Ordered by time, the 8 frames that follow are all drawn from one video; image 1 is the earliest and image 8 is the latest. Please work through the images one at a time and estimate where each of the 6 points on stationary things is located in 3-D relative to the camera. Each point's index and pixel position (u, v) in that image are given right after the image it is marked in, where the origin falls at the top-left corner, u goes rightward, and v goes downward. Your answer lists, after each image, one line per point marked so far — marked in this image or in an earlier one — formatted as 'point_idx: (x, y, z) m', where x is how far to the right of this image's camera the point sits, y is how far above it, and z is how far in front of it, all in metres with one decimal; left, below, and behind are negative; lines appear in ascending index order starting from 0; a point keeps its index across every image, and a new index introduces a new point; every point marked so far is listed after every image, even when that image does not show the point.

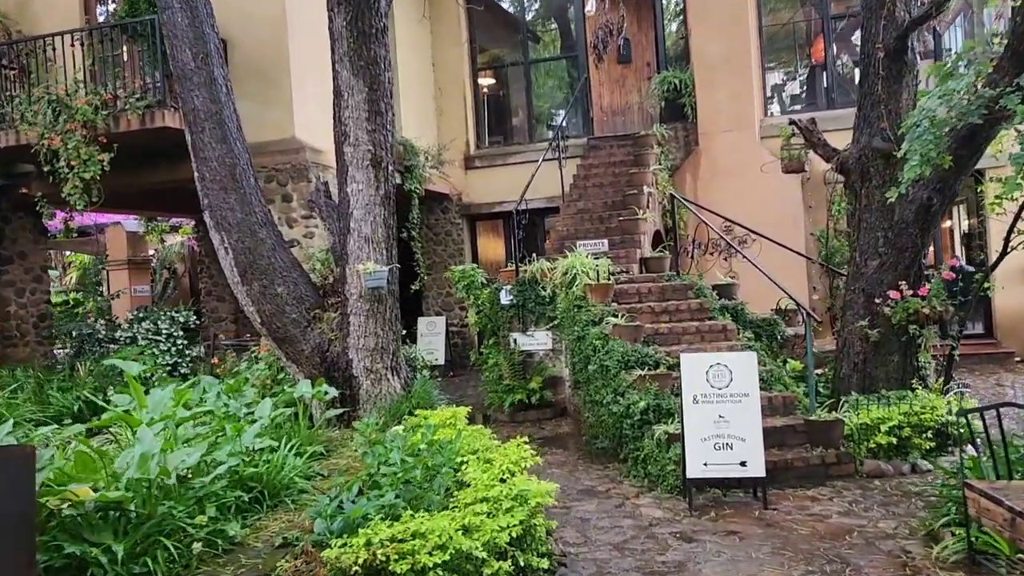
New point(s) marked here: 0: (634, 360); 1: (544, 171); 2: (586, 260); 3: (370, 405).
0: (+0.9, -0.5, +5.8) m
1: (+0.4, +1.6, +11.8) m
2: (+0.6, +0.2, +7.1) m
3: (-0.9, -0.8, +5.4) m
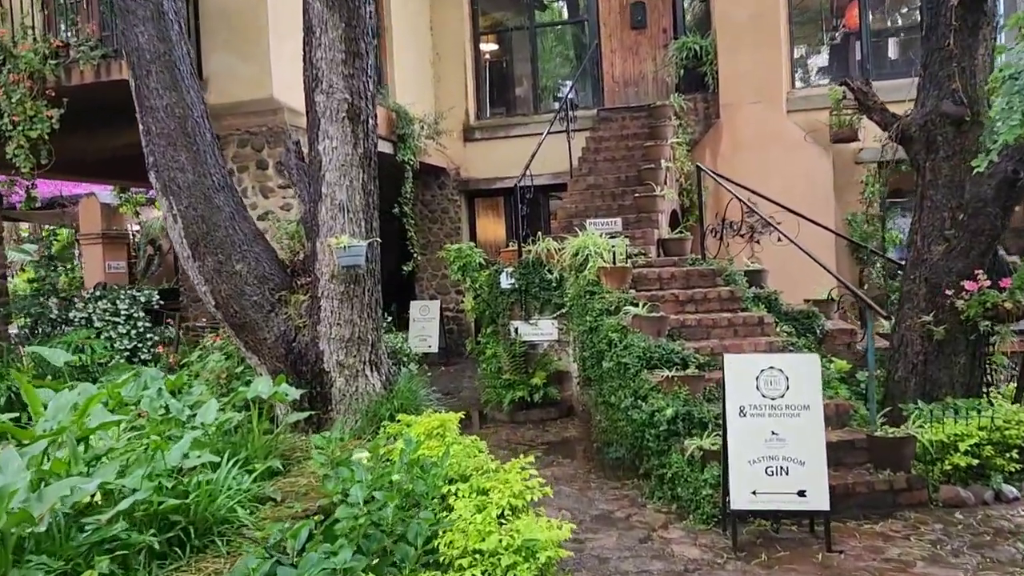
0: (+0.9, -0.4, +5.0) m
1: (+0.5, +1.9, +10.8) m
2: (+0.6, +0.4, +6.2) m
3: (-0.9, -0.6, +4.6) m
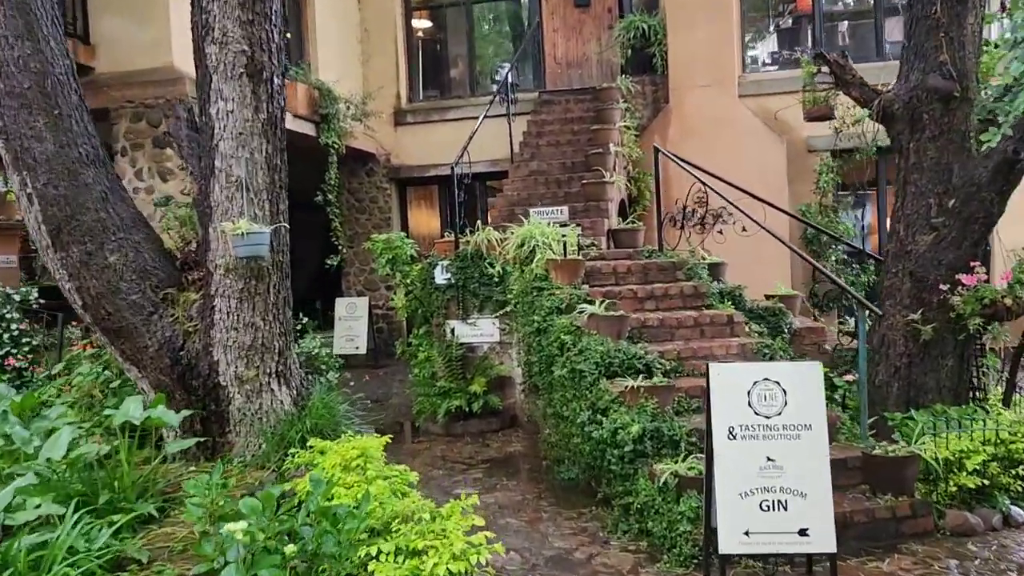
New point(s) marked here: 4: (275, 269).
0: (+0.5, -0.4, +4.3) m
1: (-0.3, +1.9, +10.1) m
2: (+0.2, +0.4, +5.5) m
3: (-1.2, -0.6, +3.8) m
4: (-1.1, +0.1, +3.8) m
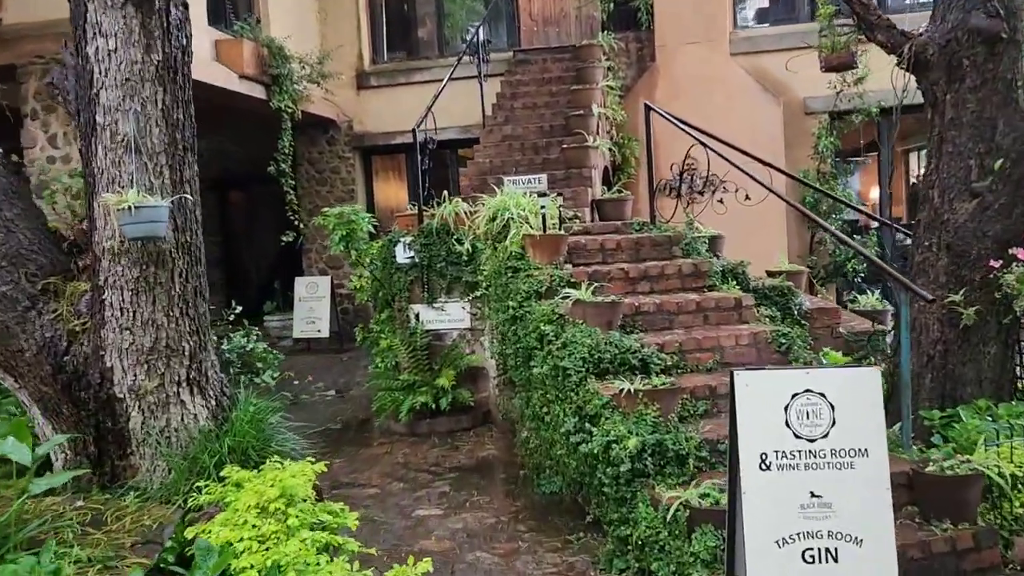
0: (+0.4, -0.3, +3.6) m
1: (-0.6, +2.2, +9.3) m
2: (+0.1, +0.5, +4.8) m
3: (-1.3, -0.6, +3.0) m
4: (-1.2, +0.1, +3.0) m
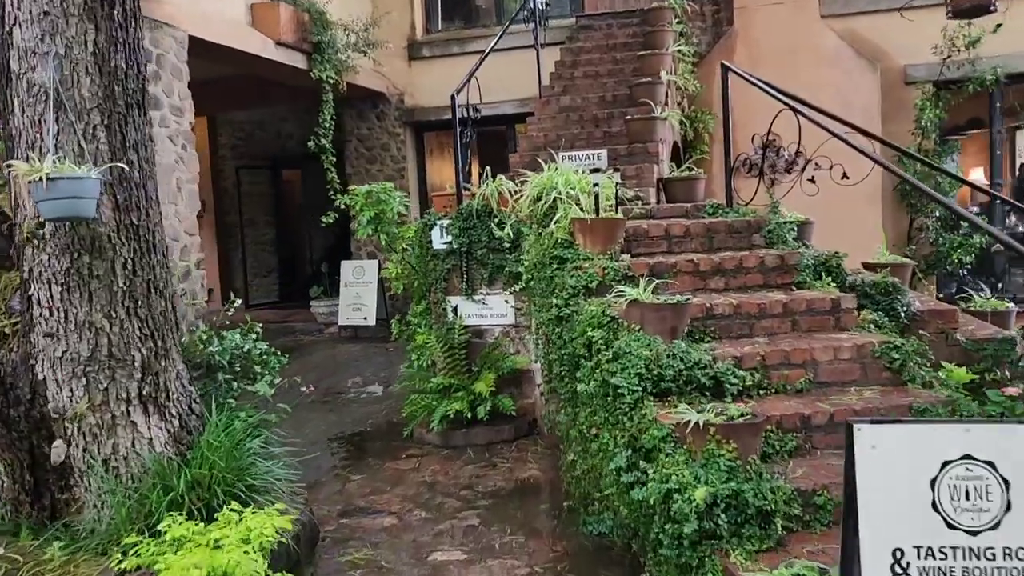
0: (+0.5, -0.3, +2.8) m
1: (0.0, +2.3, +8.6) m
2: (+0.3, +0.5, +4.0) m
3: (-1.2, -0.6, +2.4) m
4: (-1.1, +0.1, +2.4) m
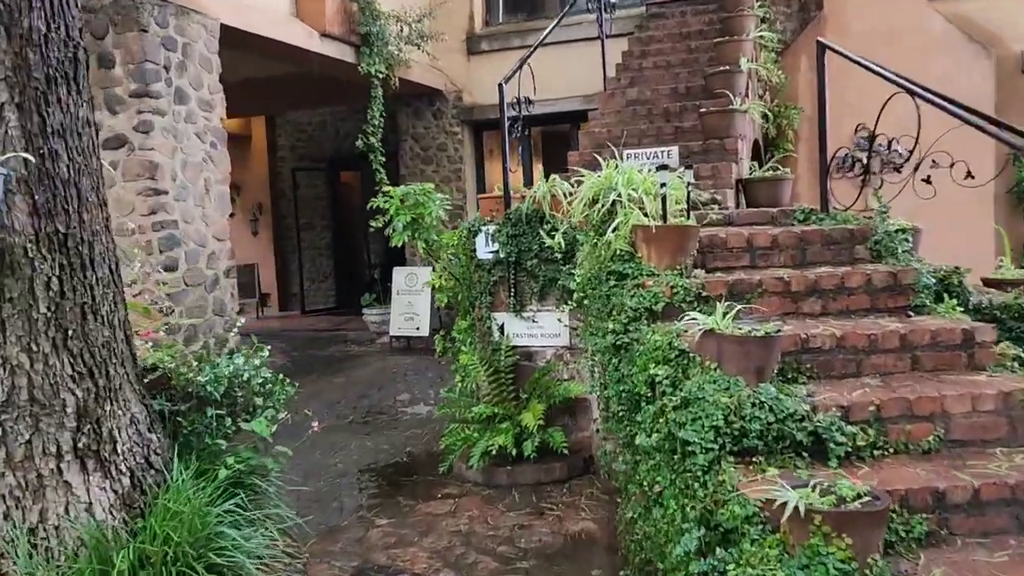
0: (+0.6, -0.4, +2.2) m
1: (+0.6, +2.2, +8.0) m
2: (+0.5, +0.5, +3.4) m
3: (-1.1, -0.6, +1.9) m
4: (-1.0, +0.1, +1.9) m
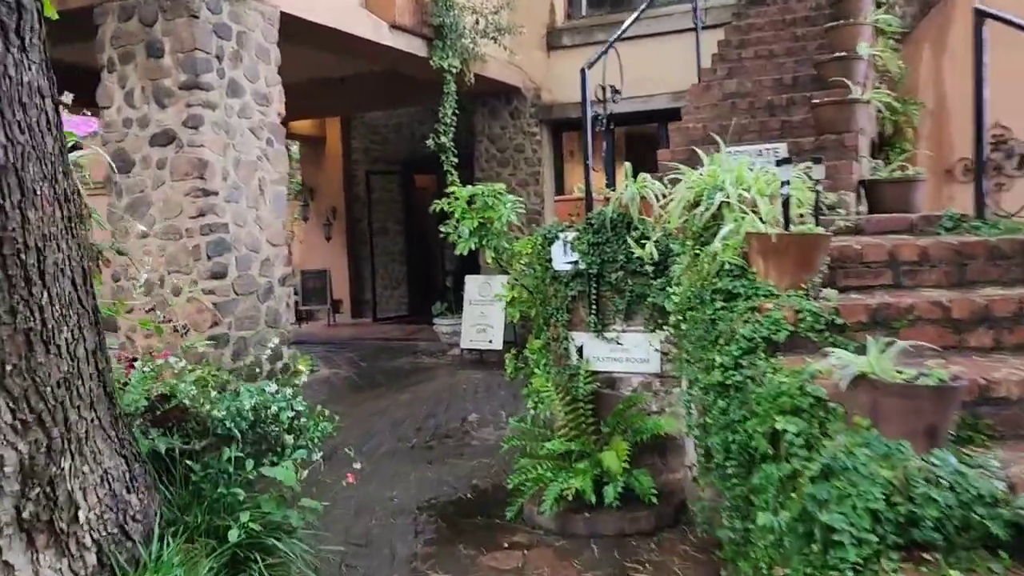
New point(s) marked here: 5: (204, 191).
0: (+0.8, -0.5, +1.6) m
1: (+1.4, +2.1, +7.3) m
2: (+0.8, +0.4, +2.8) m
3: (-1.0, -0.7, +1.5) m
4: (-0.9, +0.1, +1.4) m
5: (-1.5, +0.5, +4.2) m
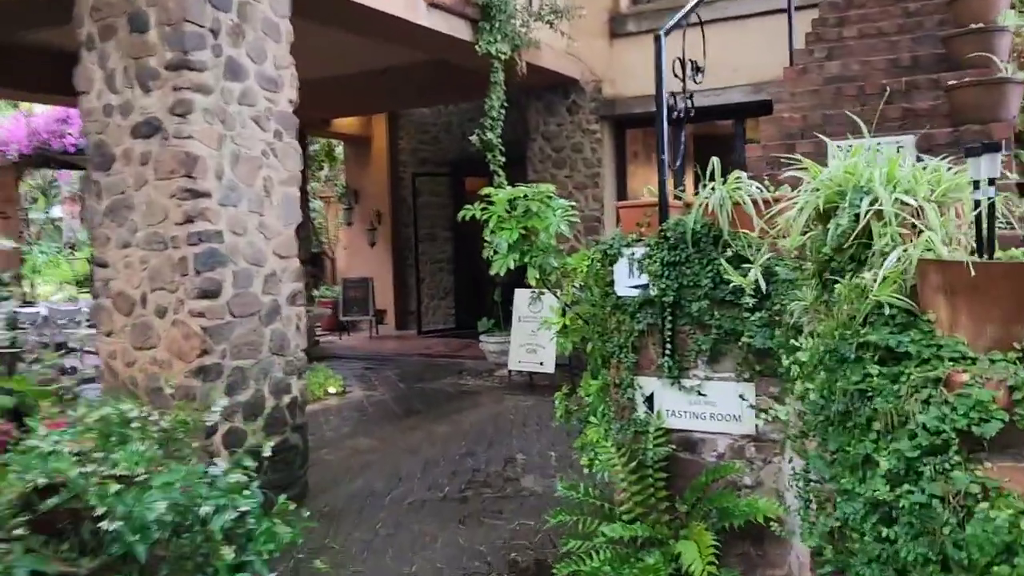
0: (+0.8, -0.6, +0.7) m
1: (+1.8, +2.0, +6.4) m
2: (+0.9, +0.3, +1.9) m
3: (-1.0, -0.7, +0.7) m
4: (-0.9, 0.0, +0.7) m
5: (-1.3, +0.4, +3.5) m
